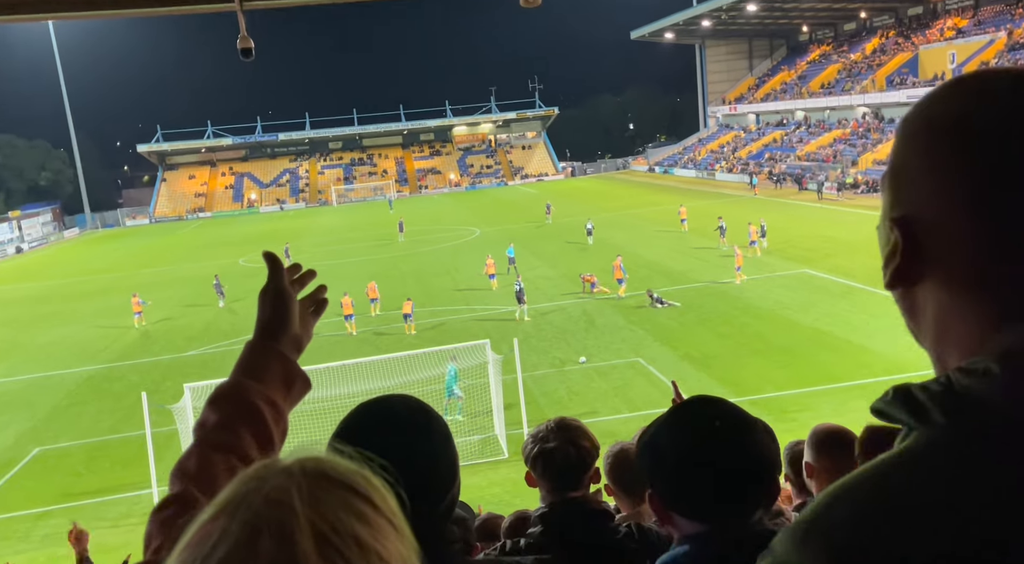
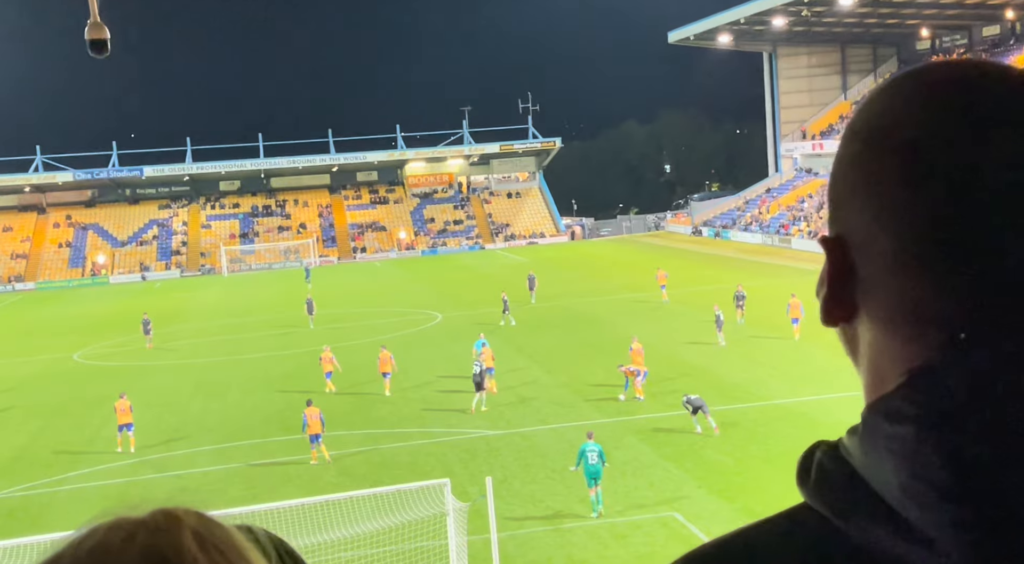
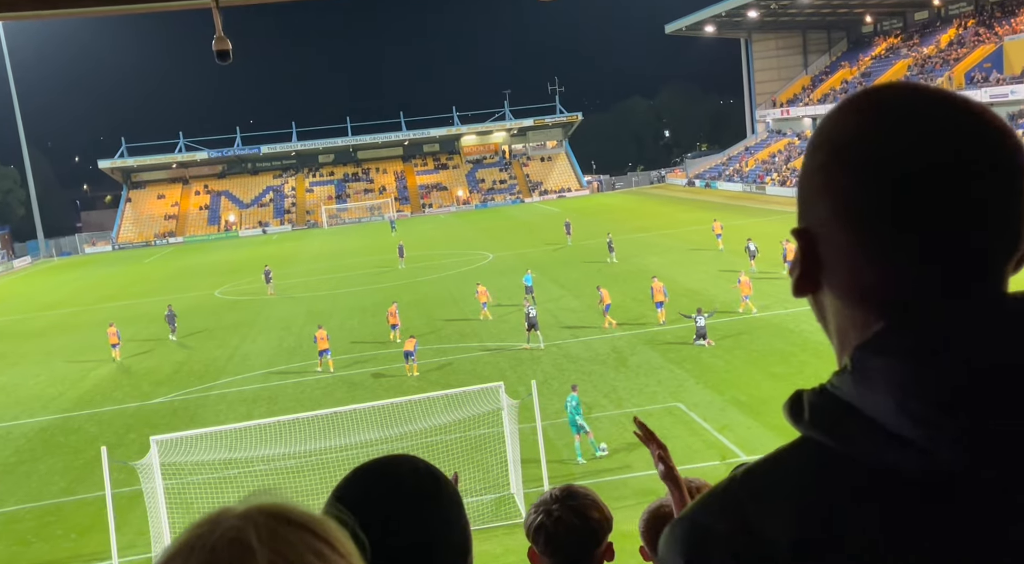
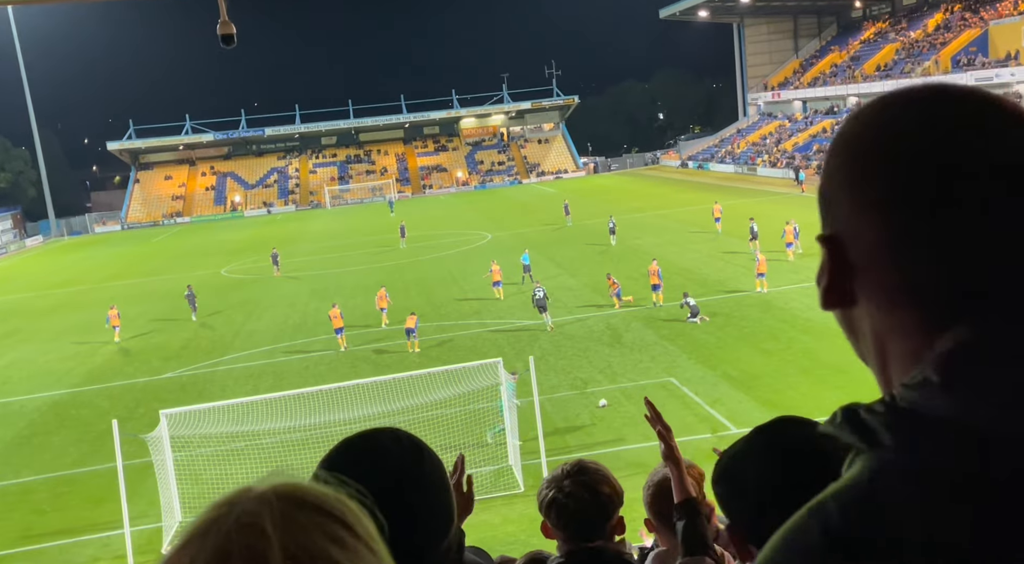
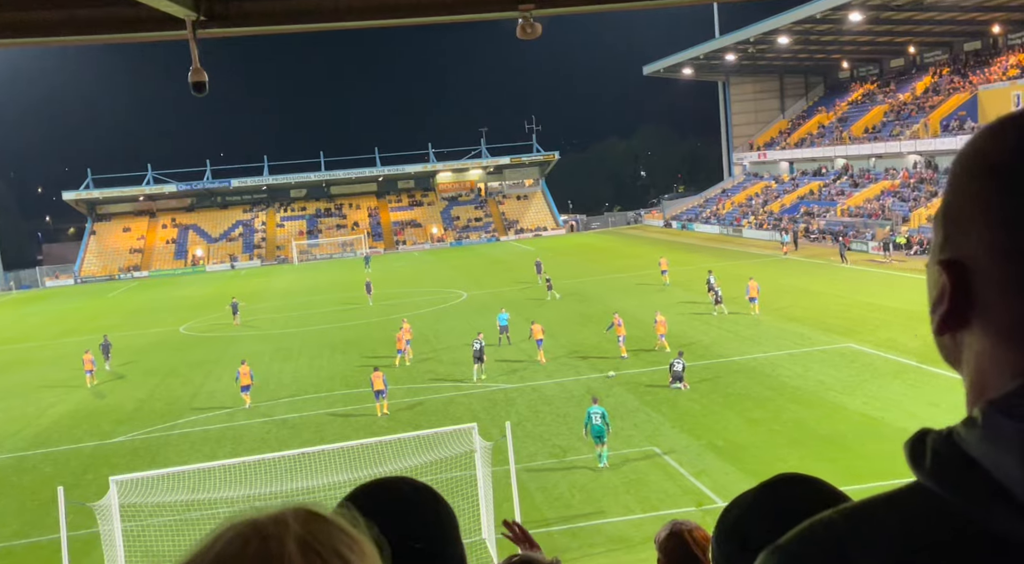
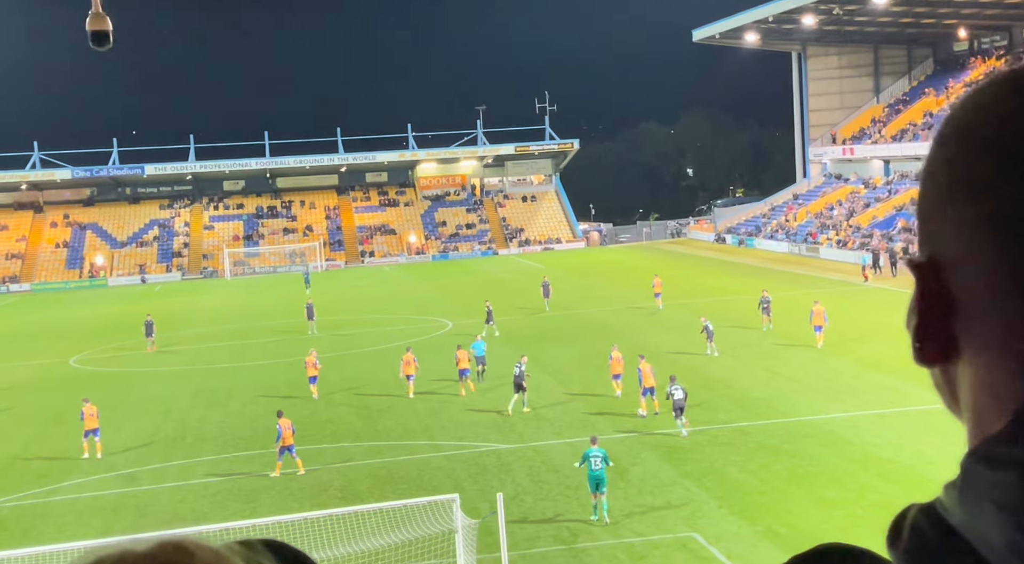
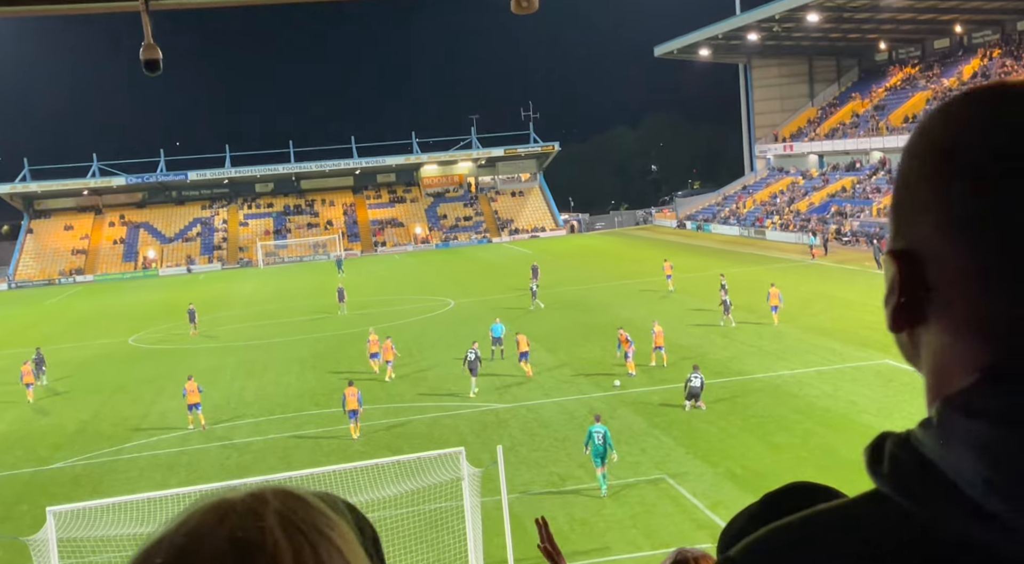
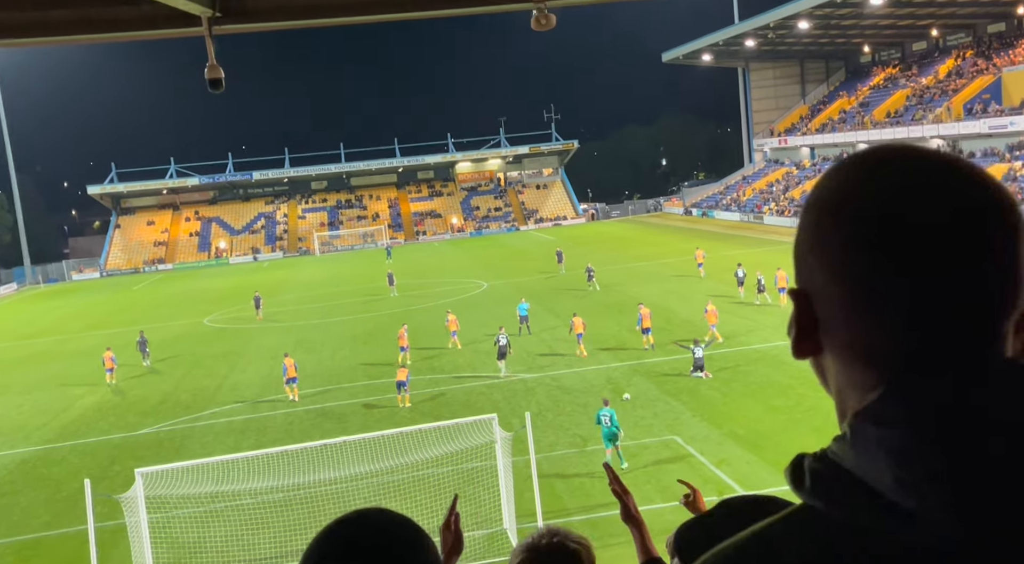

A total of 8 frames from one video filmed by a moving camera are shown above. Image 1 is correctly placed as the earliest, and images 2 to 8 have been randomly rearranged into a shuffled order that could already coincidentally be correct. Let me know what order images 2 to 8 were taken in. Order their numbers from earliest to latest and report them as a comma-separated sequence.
4, 3, 8, 5, 7, 2, 6
